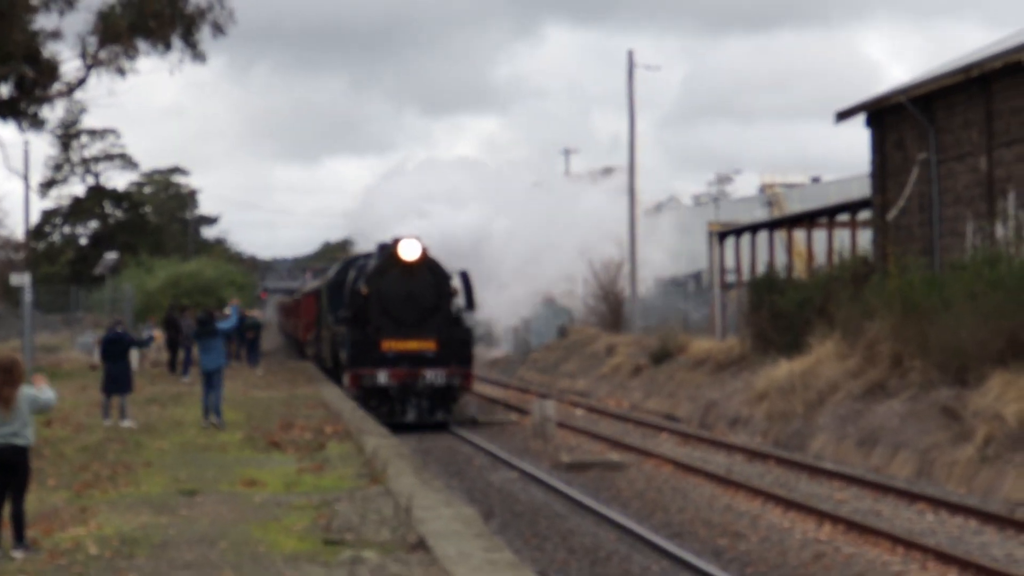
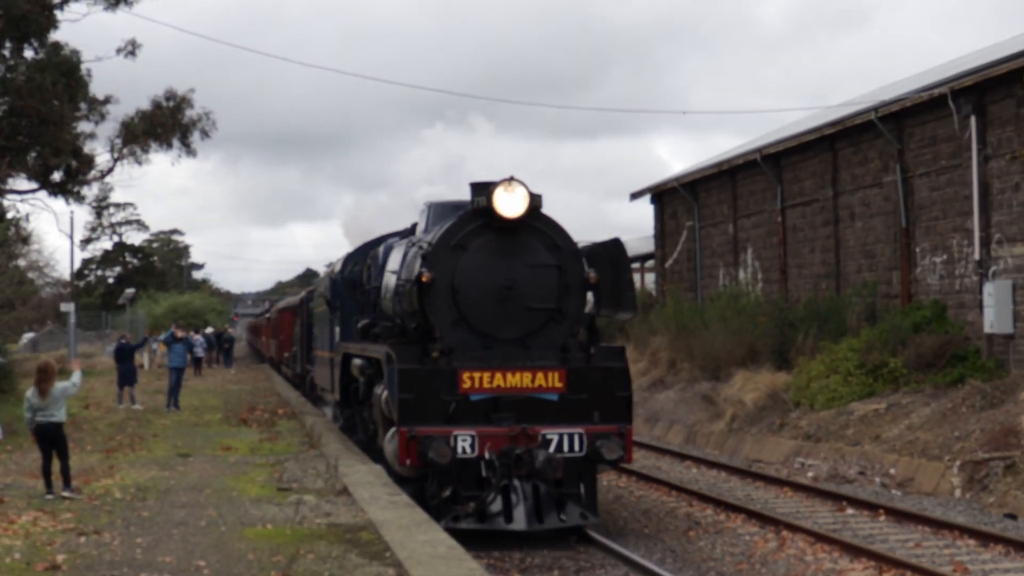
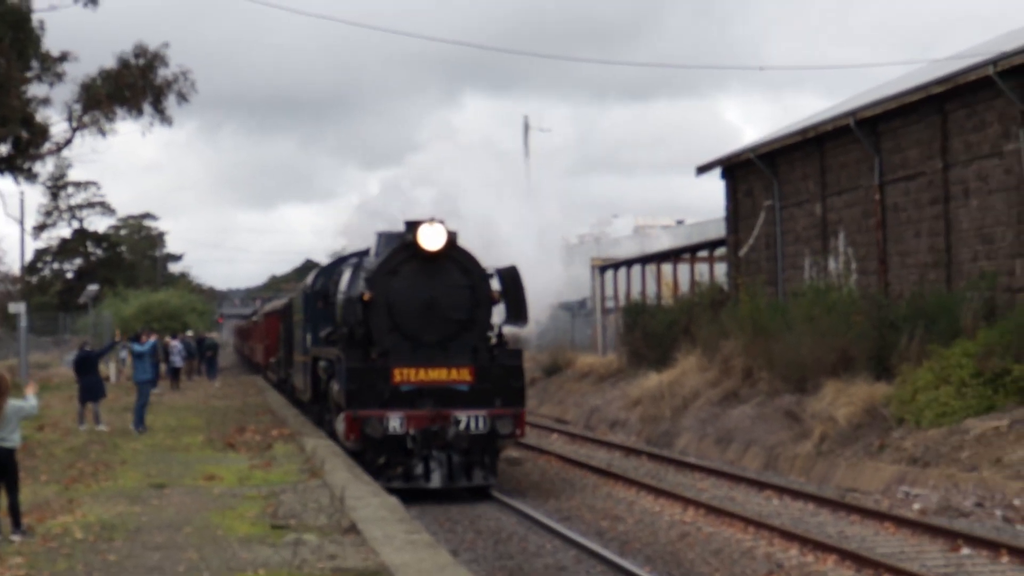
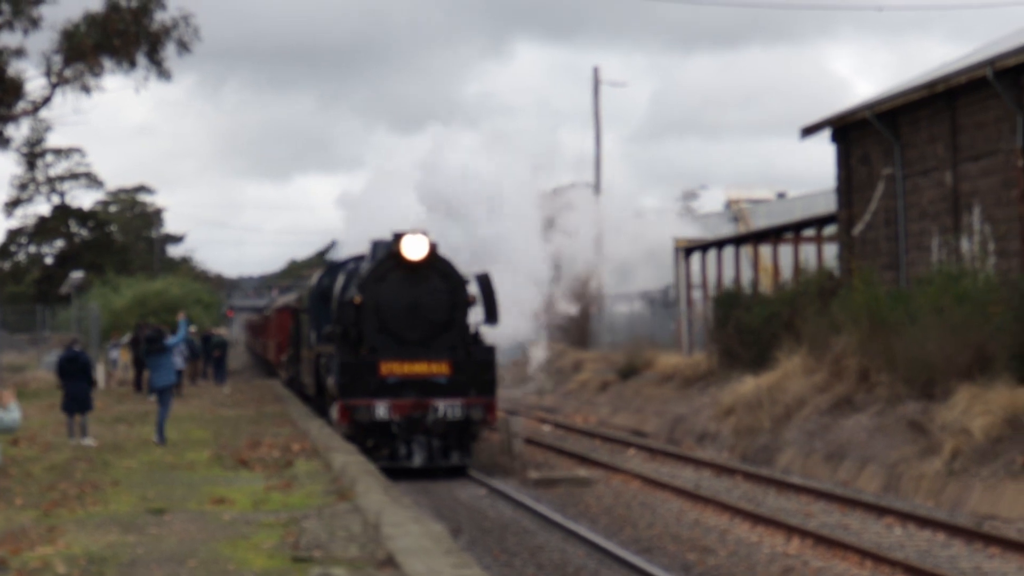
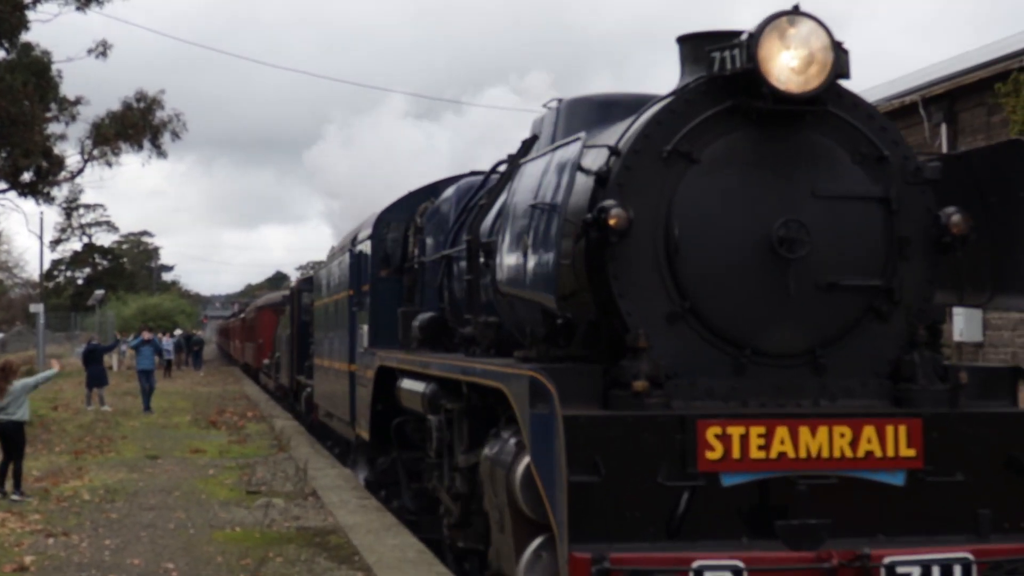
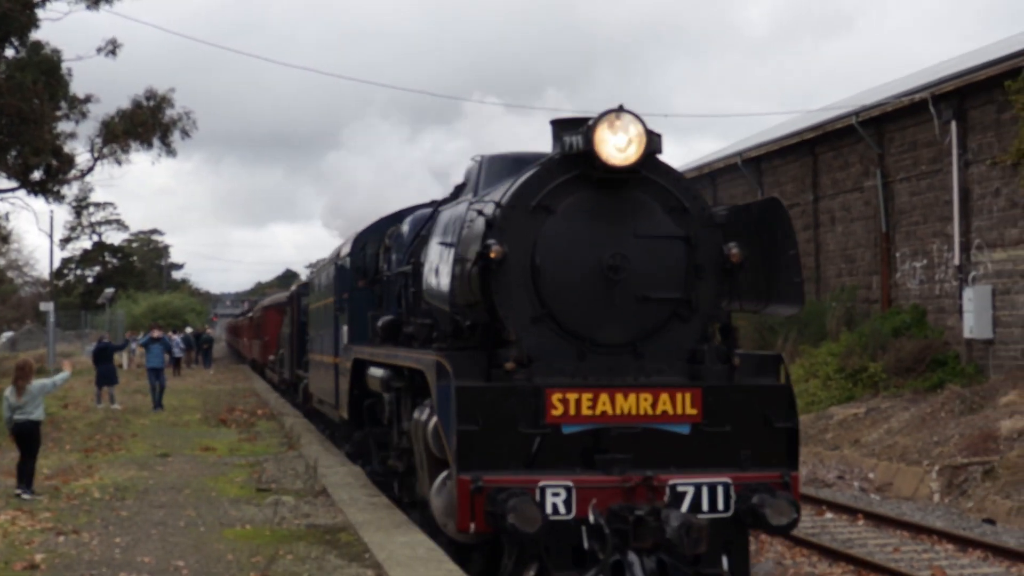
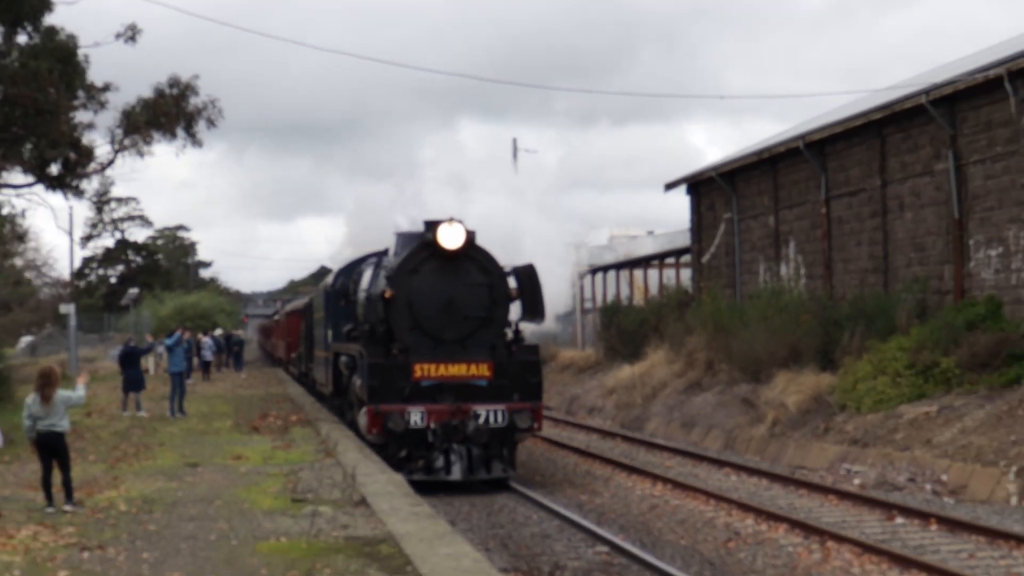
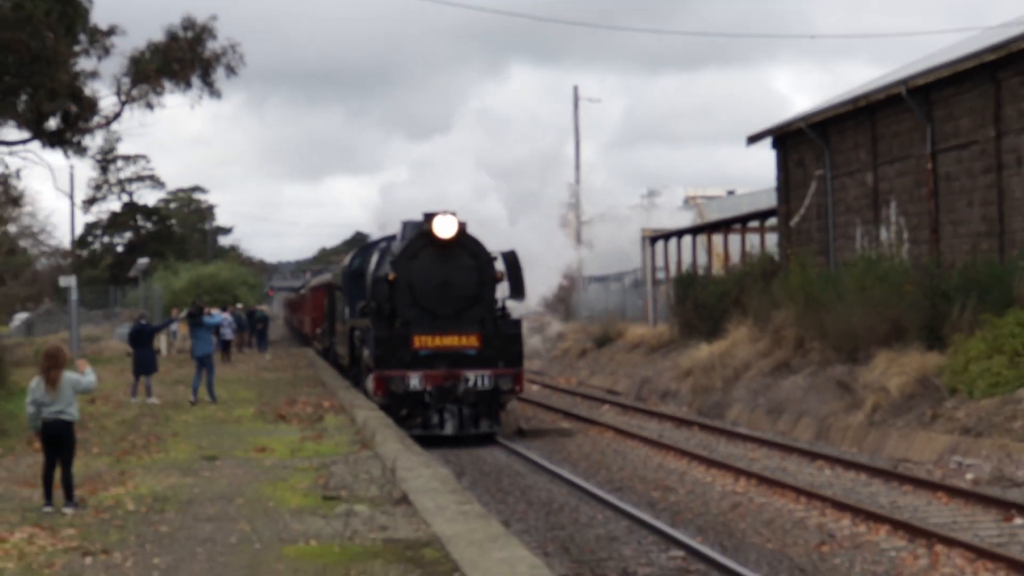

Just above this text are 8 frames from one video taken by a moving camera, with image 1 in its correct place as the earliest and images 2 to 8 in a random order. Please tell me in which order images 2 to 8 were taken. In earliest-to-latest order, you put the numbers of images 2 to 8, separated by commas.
4, 8, 3, 7, 2, 6, 5
